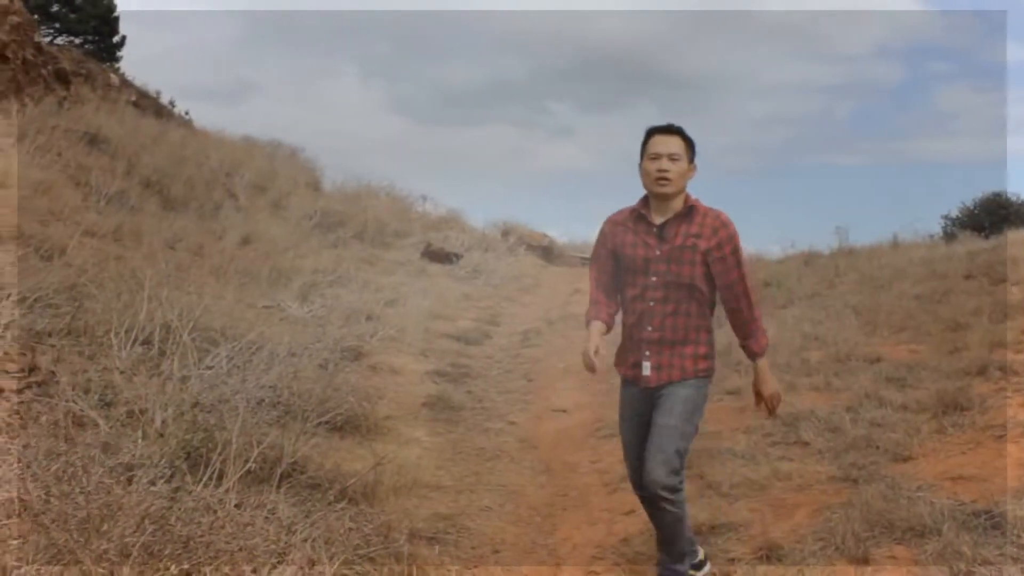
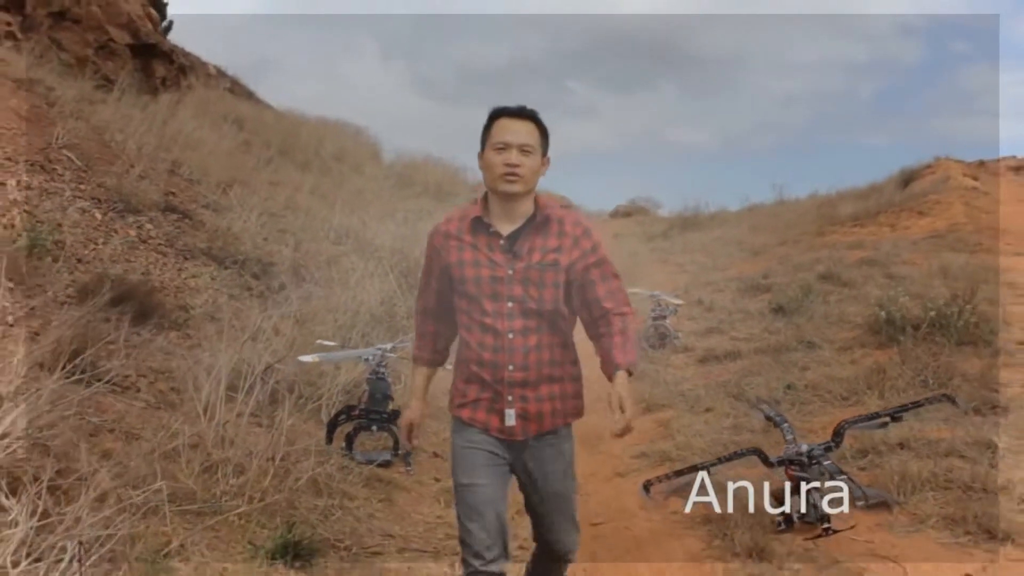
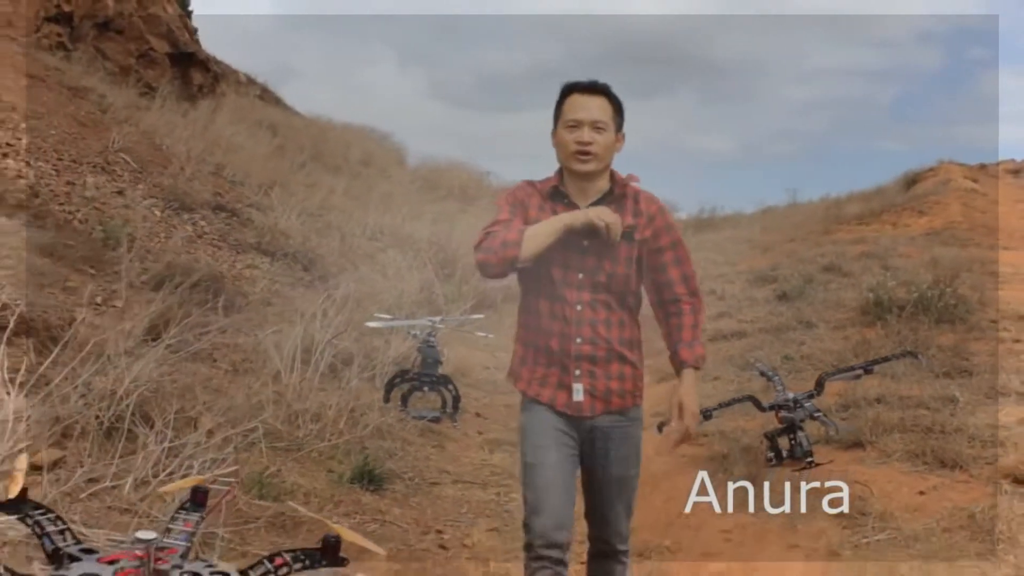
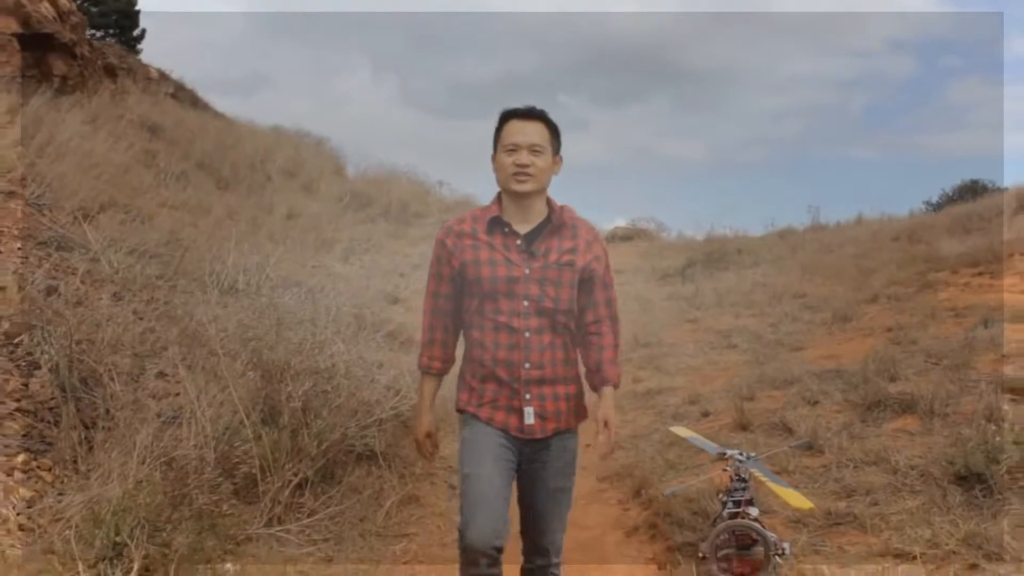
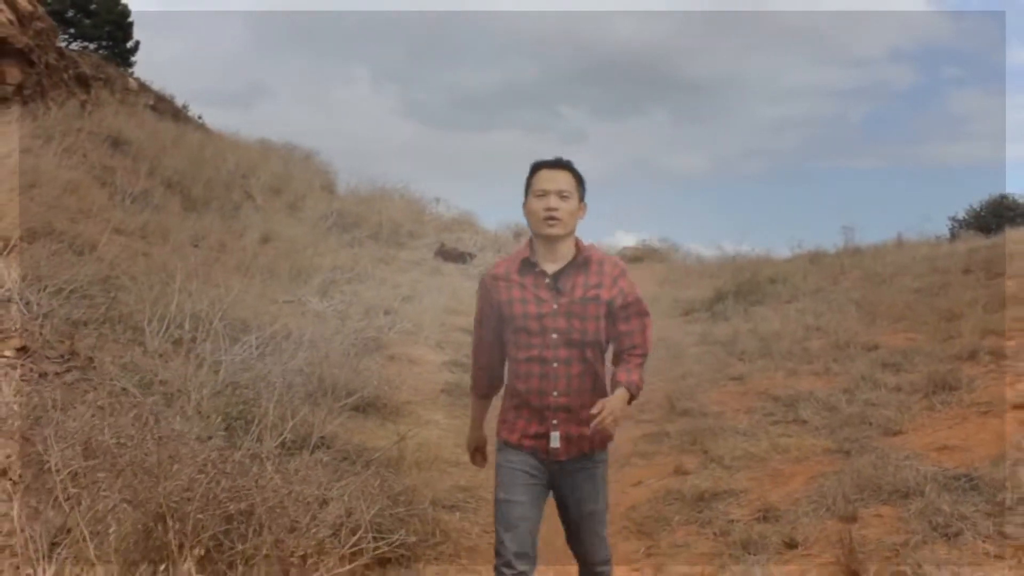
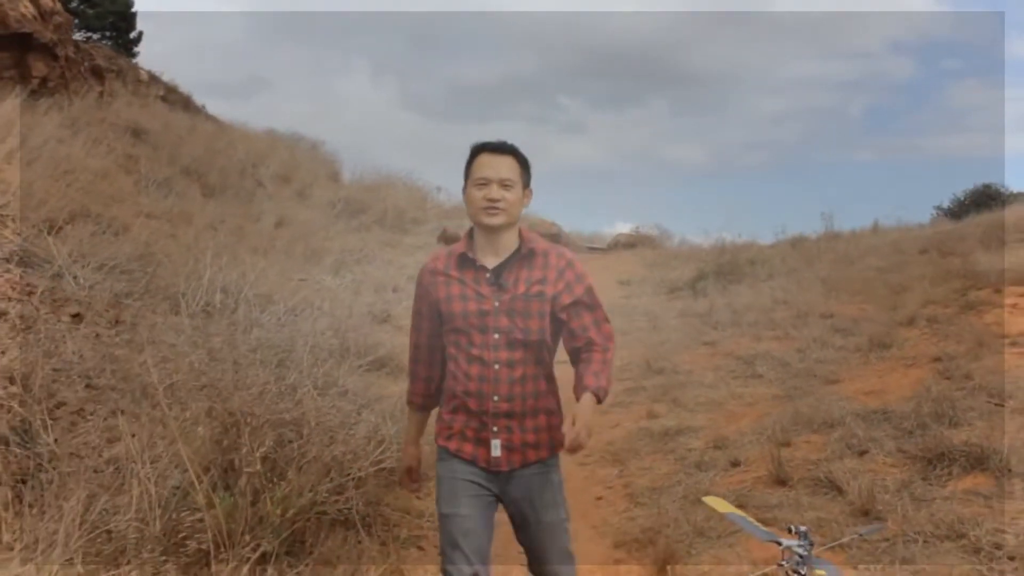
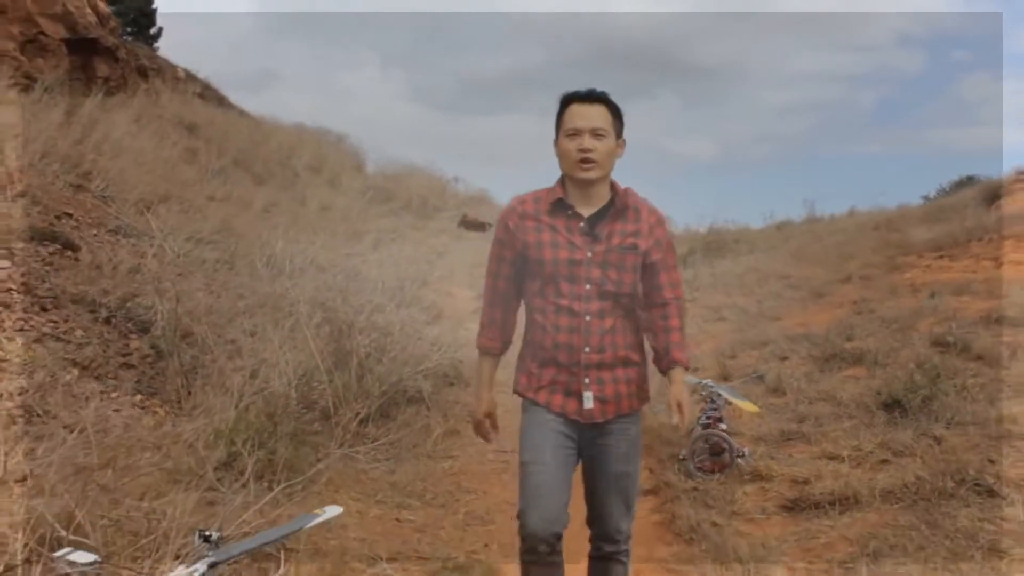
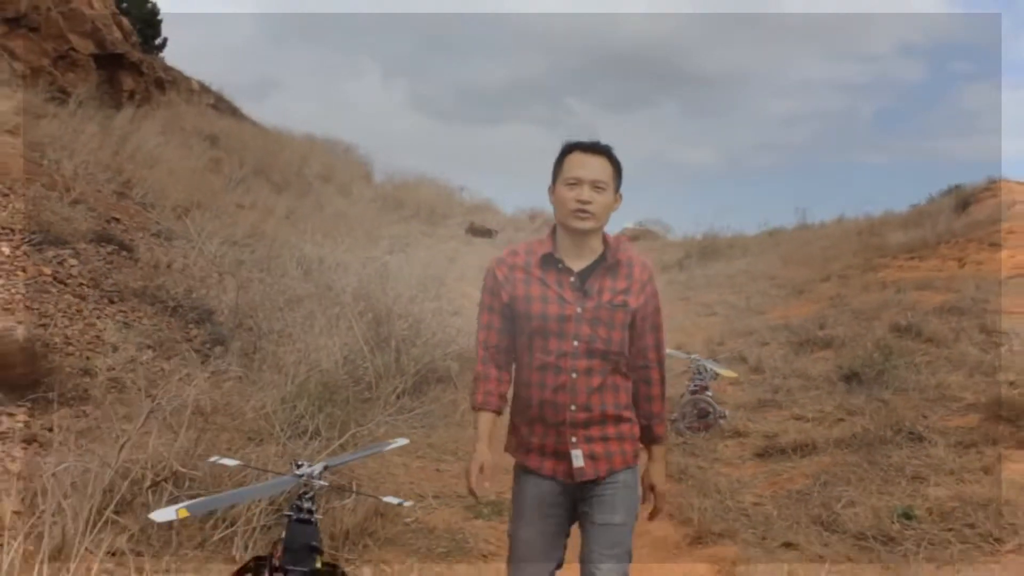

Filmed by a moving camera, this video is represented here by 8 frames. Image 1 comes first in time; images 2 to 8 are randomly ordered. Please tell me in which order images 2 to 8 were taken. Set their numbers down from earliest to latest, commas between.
5, 6, 4, 7, 8, 2, 3
